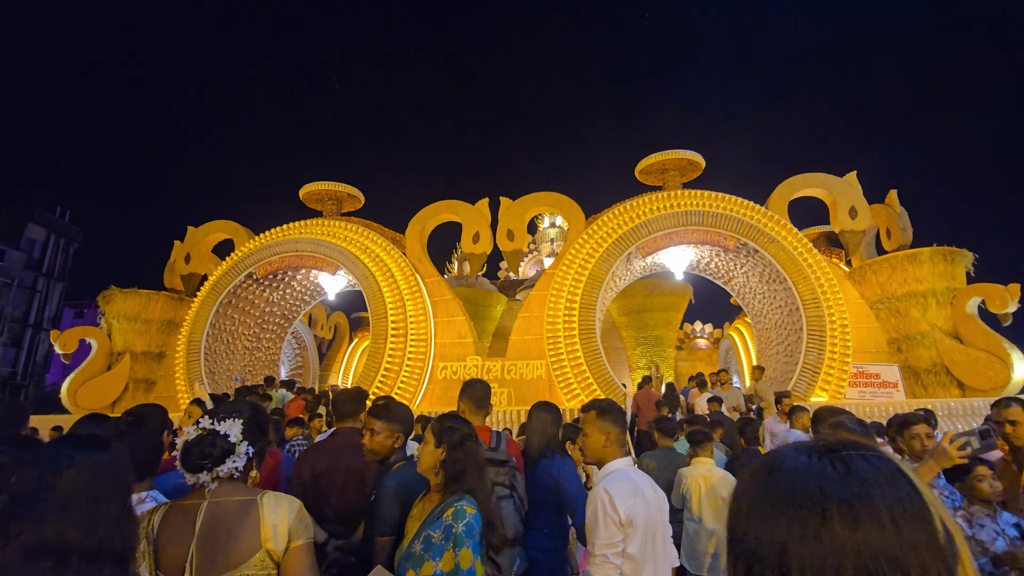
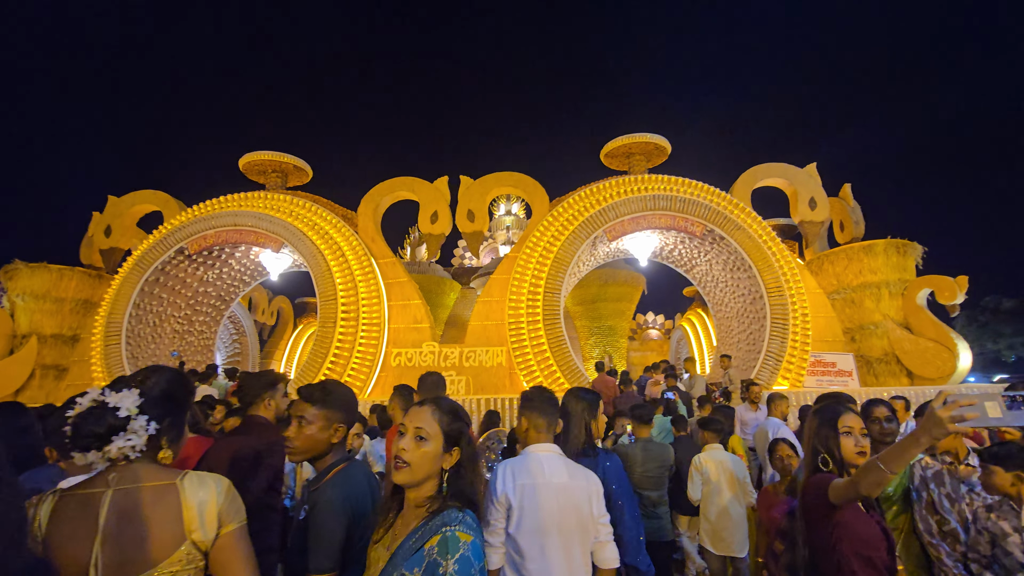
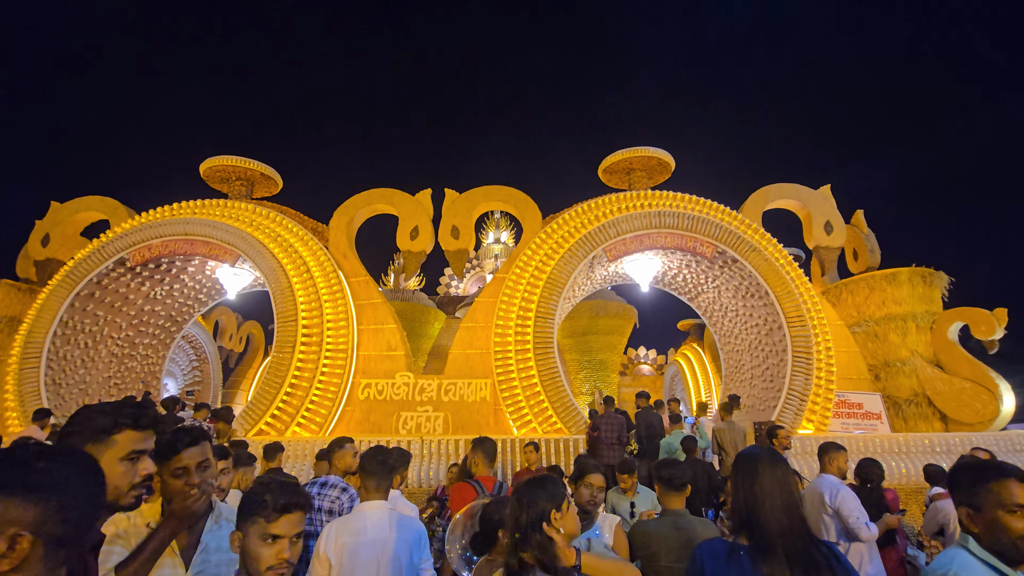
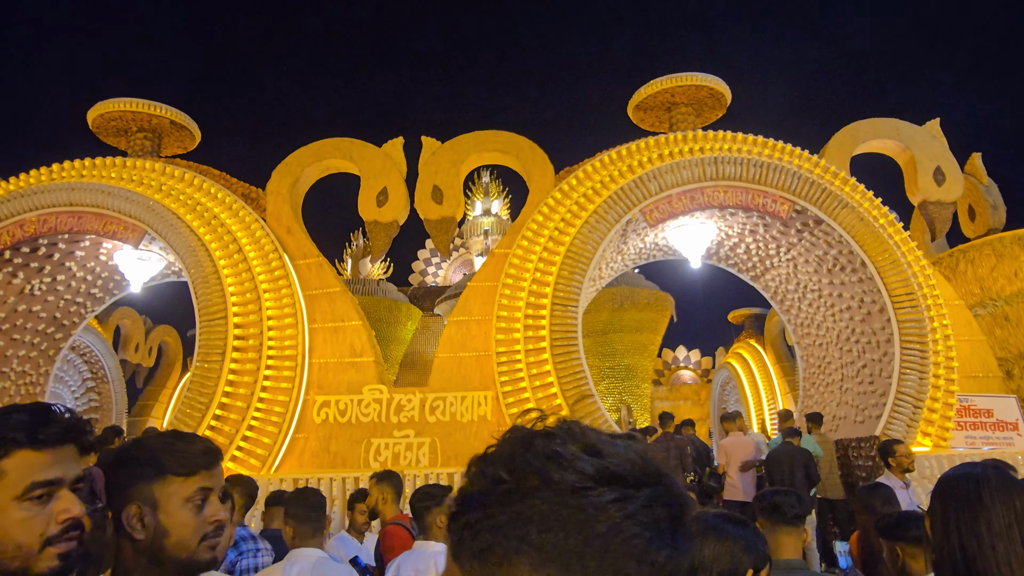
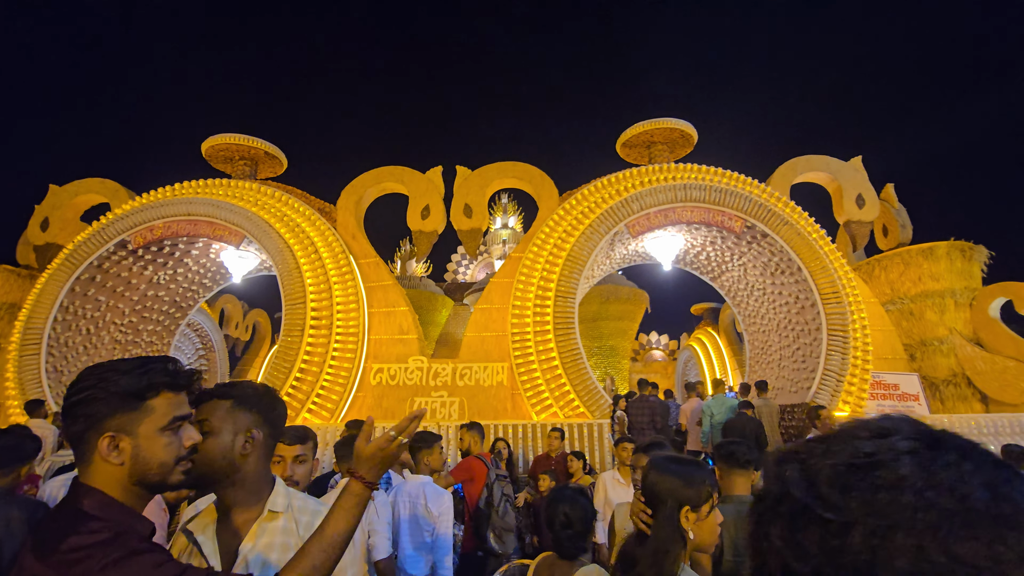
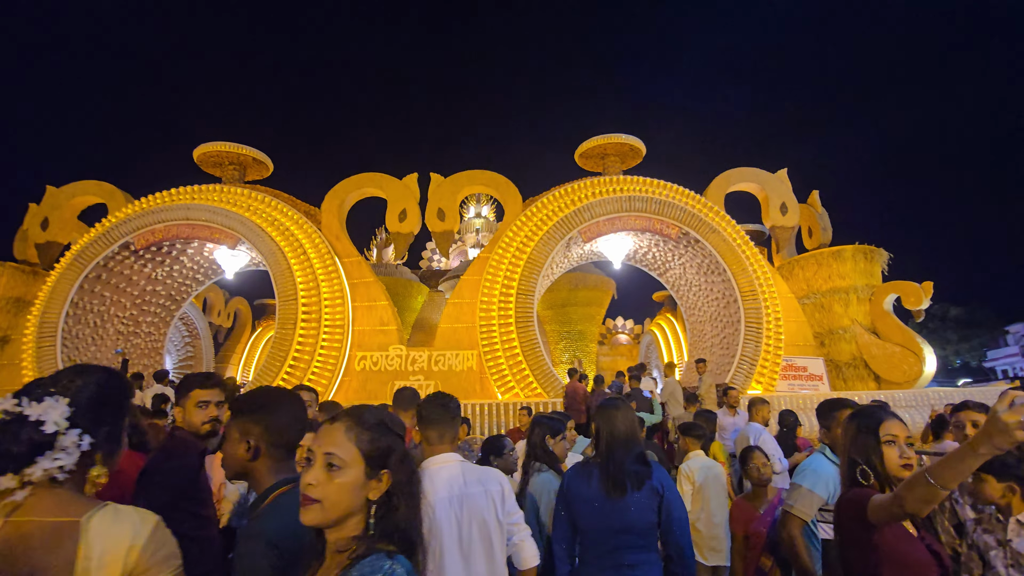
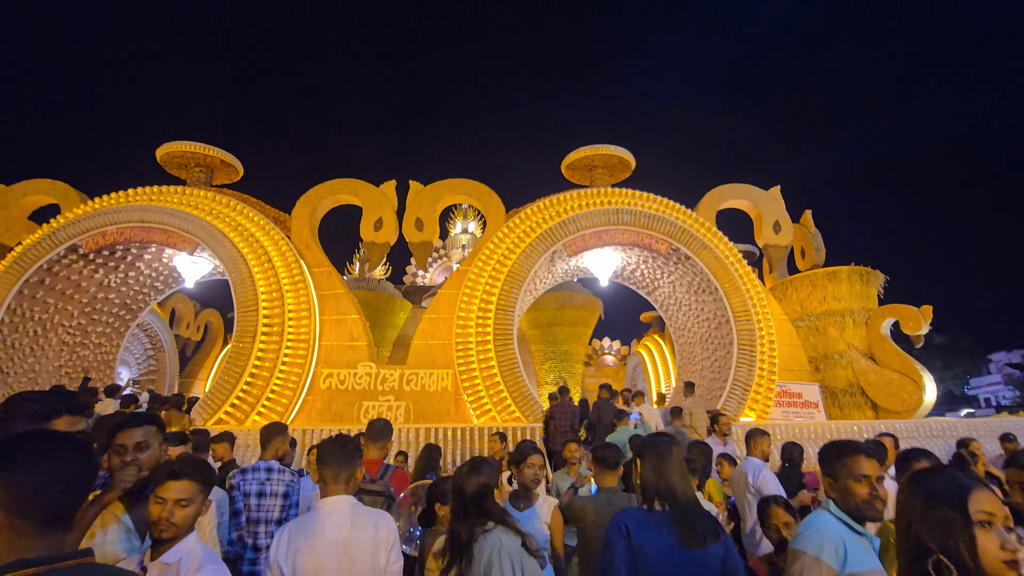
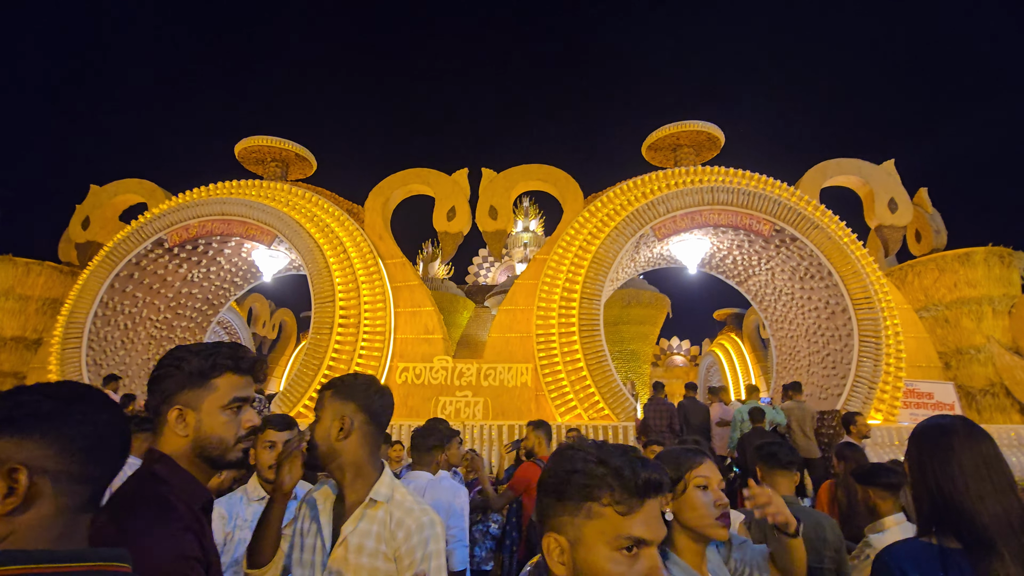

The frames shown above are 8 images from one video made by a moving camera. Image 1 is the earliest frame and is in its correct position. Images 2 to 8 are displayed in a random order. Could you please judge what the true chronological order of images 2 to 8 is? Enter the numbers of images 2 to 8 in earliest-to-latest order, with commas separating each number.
2, 6, 7, 3, 8, 5, 4
